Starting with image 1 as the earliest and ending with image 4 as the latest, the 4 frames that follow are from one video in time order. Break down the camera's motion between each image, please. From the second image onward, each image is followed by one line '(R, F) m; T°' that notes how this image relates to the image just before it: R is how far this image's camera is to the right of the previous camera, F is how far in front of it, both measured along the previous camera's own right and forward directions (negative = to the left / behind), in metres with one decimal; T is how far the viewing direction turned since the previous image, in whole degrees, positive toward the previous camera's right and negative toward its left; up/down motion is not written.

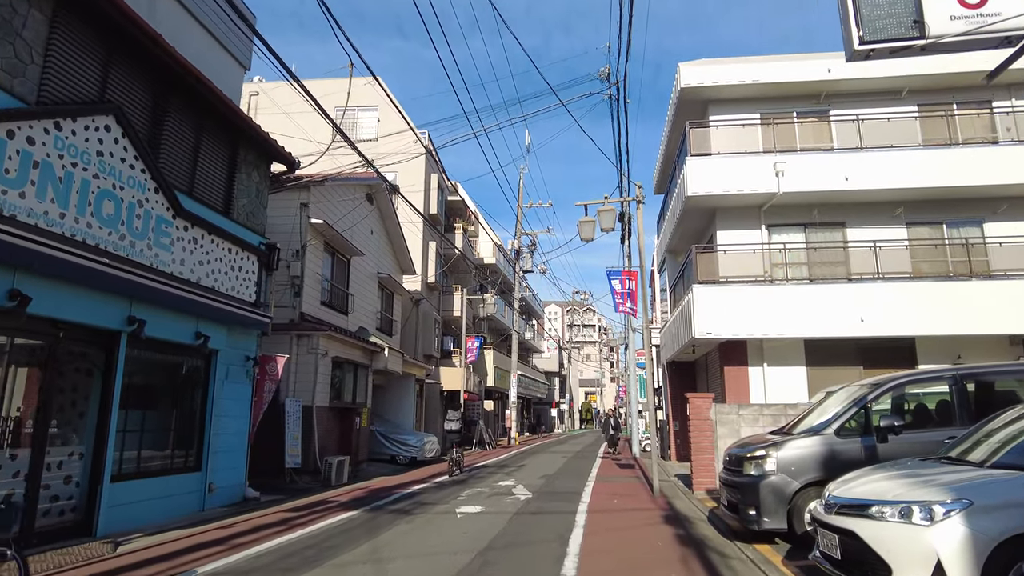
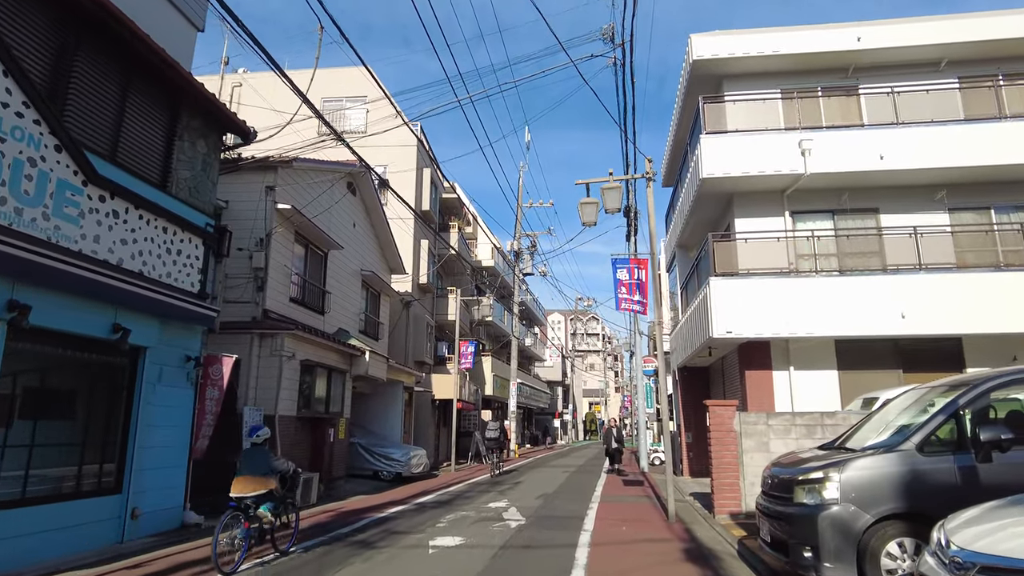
(+0.2, +1.7) m; 0°
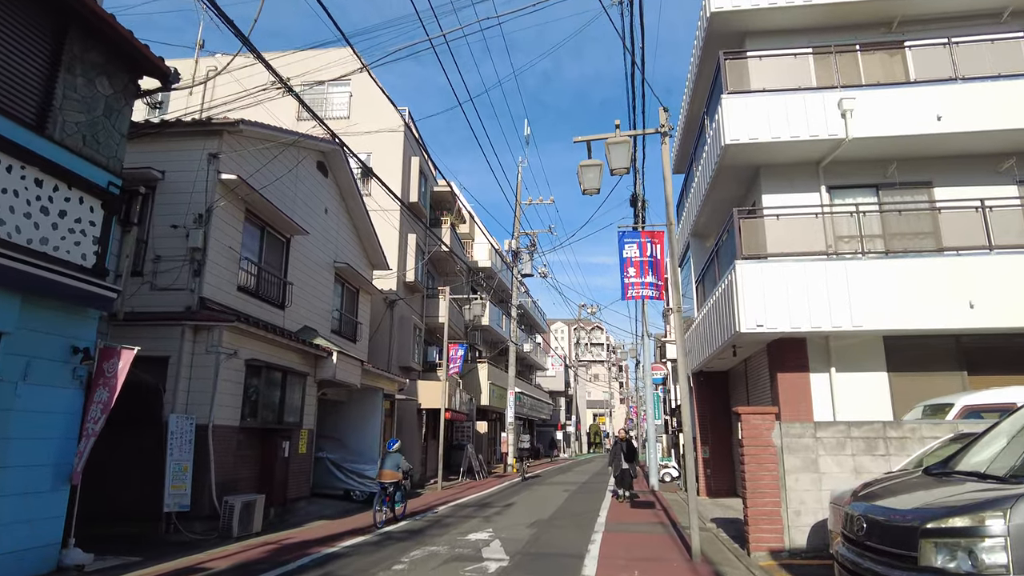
(+0.3, +2.1) m; 0°
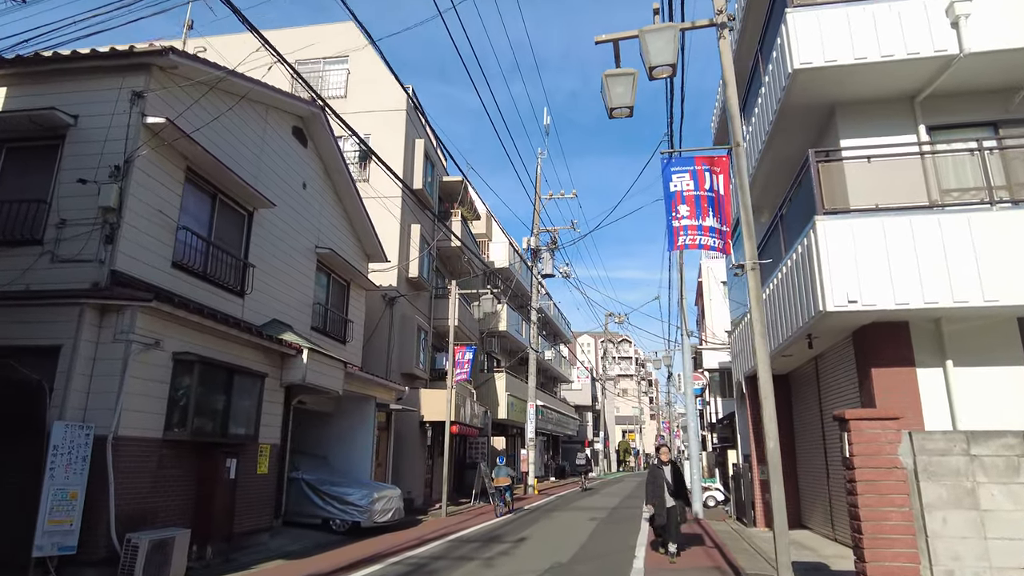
(+0.3, +2.6) m; -2°
